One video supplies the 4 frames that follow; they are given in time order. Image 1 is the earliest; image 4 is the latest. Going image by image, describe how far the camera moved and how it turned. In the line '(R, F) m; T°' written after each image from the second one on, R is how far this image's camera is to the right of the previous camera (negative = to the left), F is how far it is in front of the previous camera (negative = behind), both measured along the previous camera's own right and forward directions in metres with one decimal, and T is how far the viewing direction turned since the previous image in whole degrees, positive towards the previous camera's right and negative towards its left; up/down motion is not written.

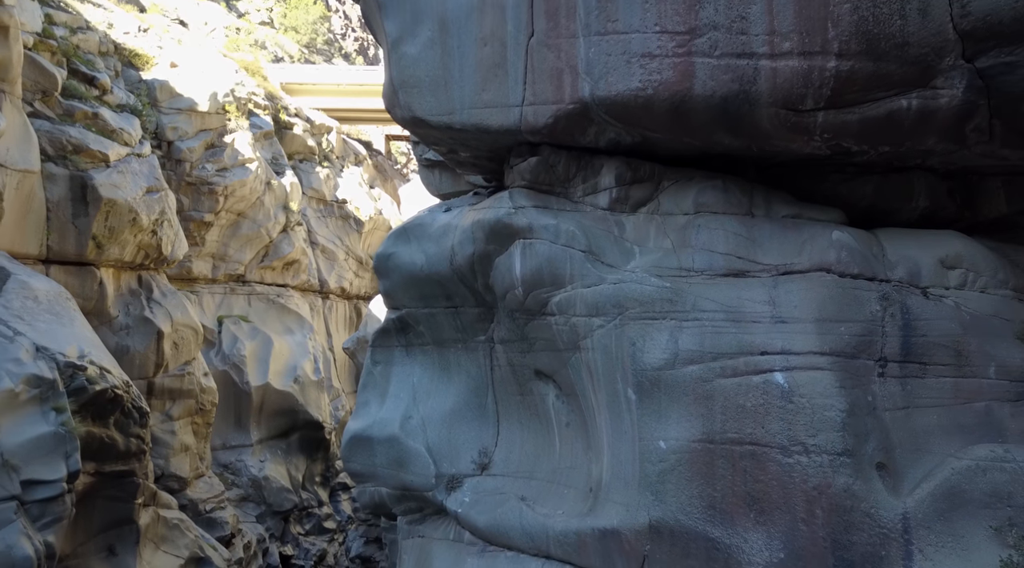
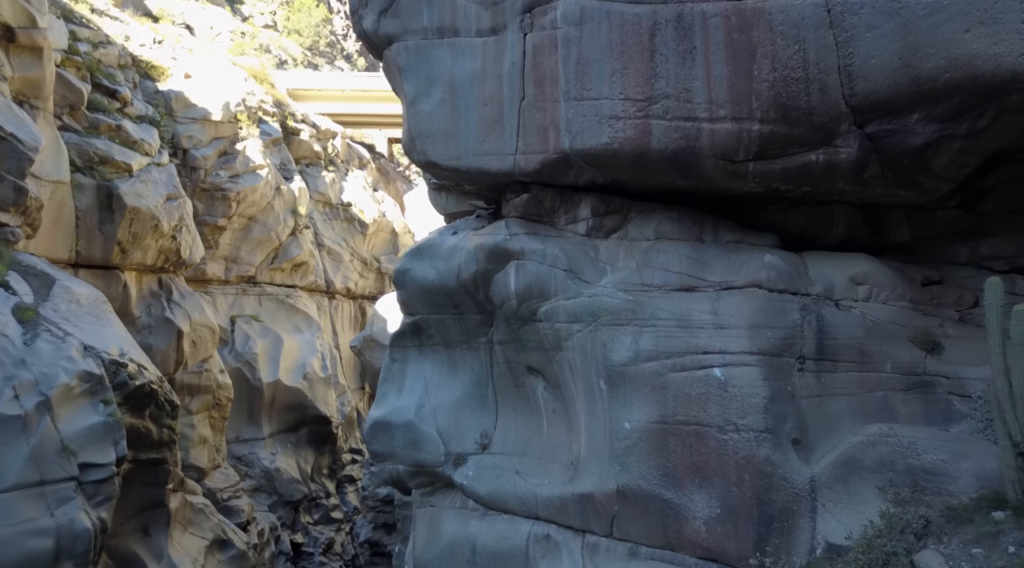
(0.0, -1.1) m; 0°
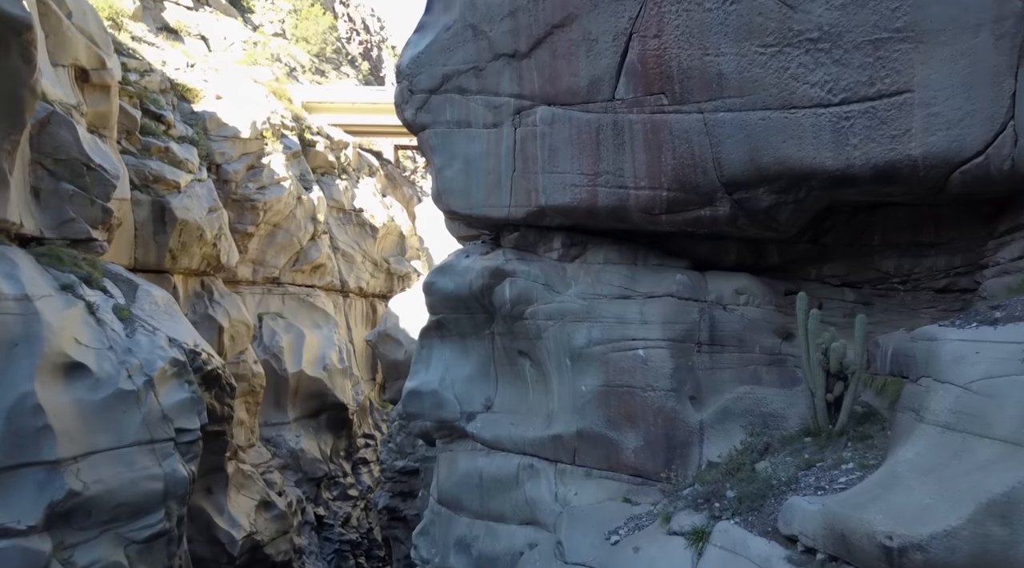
(0.0, -2.7) m; 0°
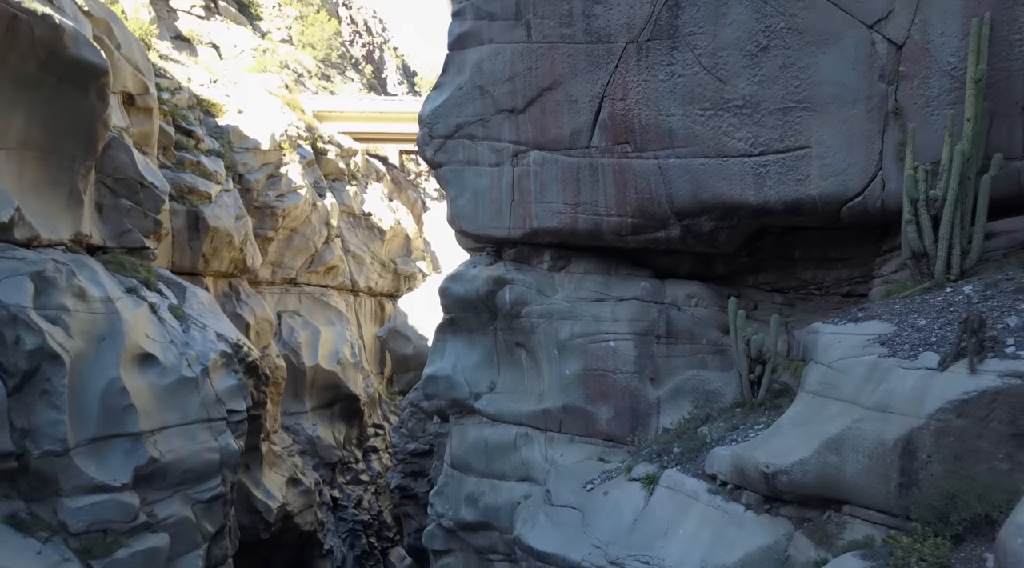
(0.0, -2.2) m; 0°
